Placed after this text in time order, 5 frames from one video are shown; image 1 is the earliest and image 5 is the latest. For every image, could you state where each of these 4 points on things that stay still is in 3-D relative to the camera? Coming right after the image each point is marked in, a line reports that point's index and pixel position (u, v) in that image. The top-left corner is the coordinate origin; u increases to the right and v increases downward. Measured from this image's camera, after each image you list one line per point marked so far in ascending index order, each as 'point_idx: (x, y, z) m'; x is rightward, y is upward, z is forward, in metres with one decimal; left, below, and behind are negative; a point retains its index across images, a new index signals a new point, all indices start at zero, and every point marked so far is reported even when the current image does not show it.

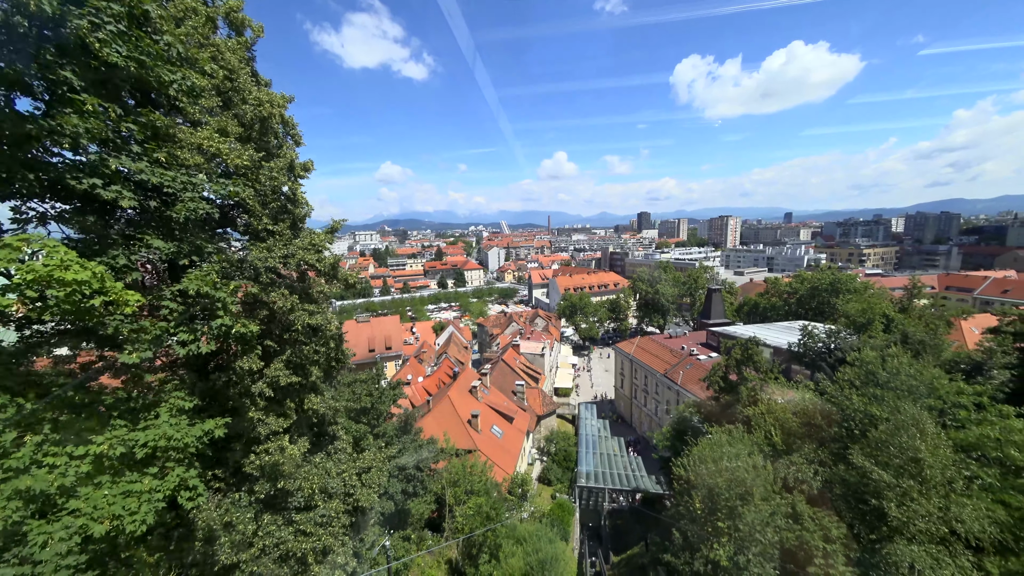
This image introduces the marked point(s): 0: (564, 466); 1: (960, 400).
0: (+2.4, -8.2, +17.9) m
1: (+10.1, -2.5, +8.6) m
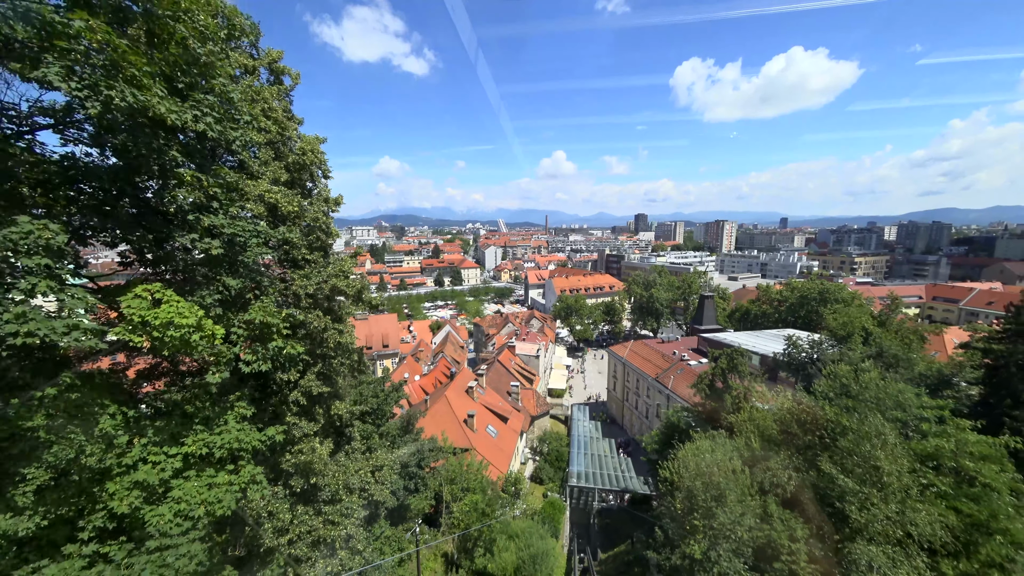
0: (+2.1, -8.5, +18.5) m
1: (+10.0, -3.0, +9.4) m
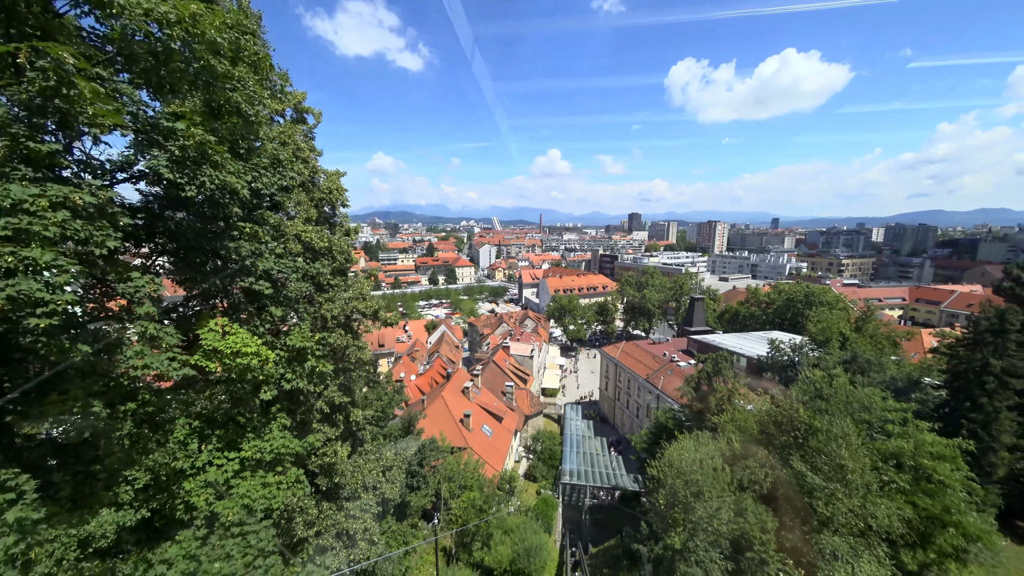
0: (+1.8, -8.7, +19.2) m
1: (+9.9, -3.3, +10.1) m
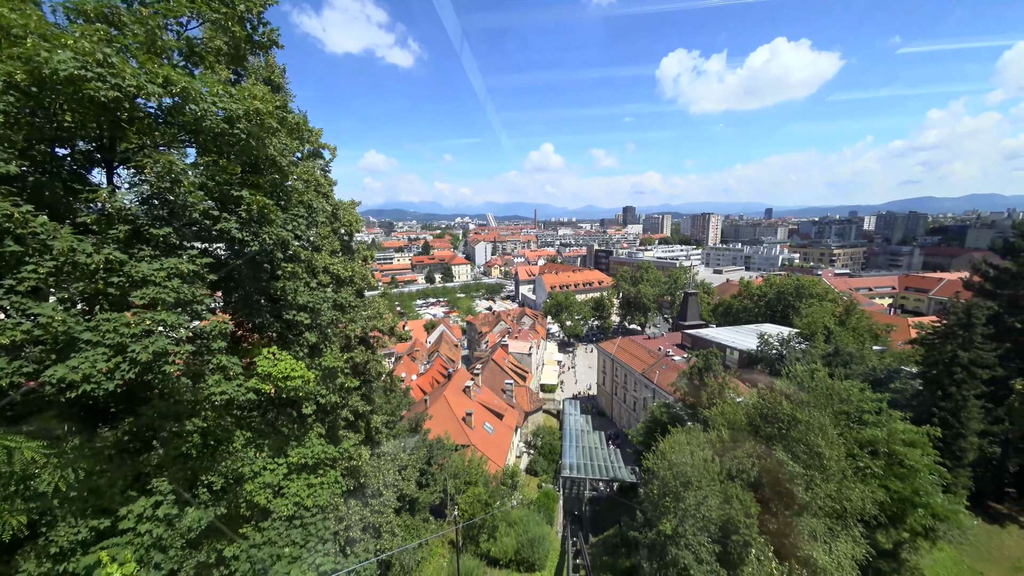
0: (+1.9, -8.8, +19.9) m
1: (+10.0, -3.3, +10.9) m
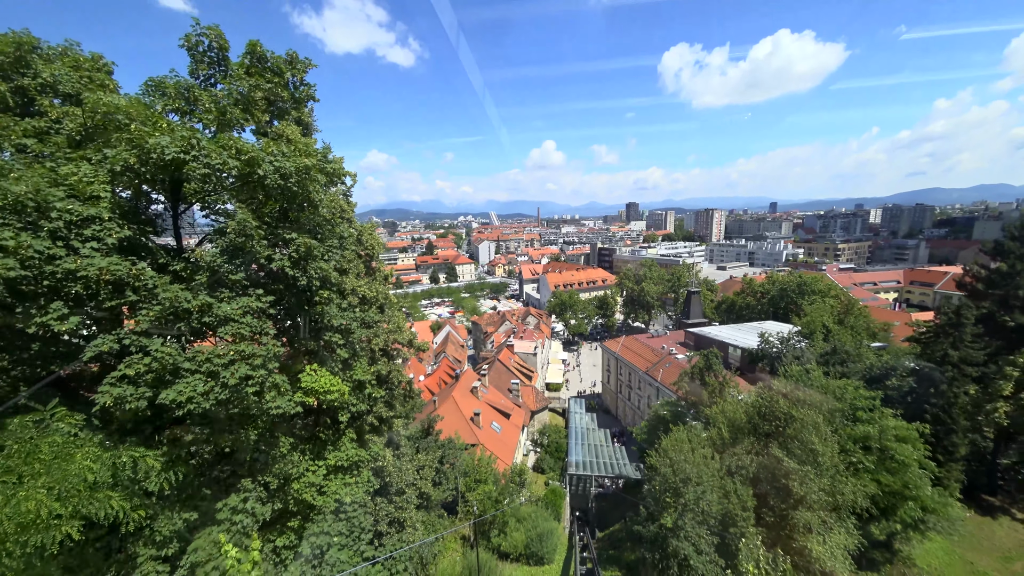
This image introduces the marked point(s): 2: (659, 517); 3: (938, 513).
0: (+2.3, -8.9, +20.5) m
1: (+10.2, -3.4, +11.3) m
2: (+3.8, -6.0, +10.1) m
3: (+10.5, -5.5, +9.6) m
